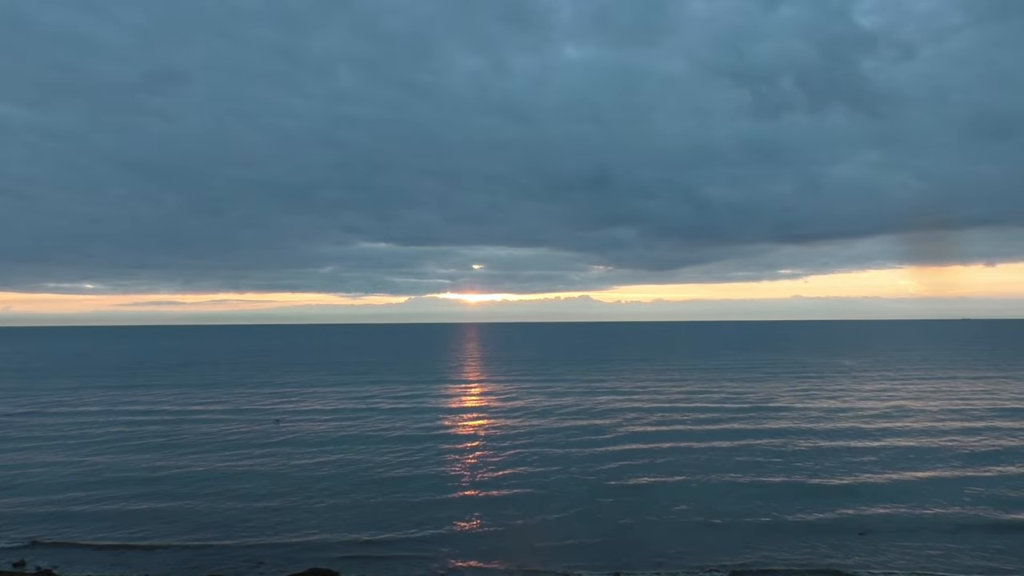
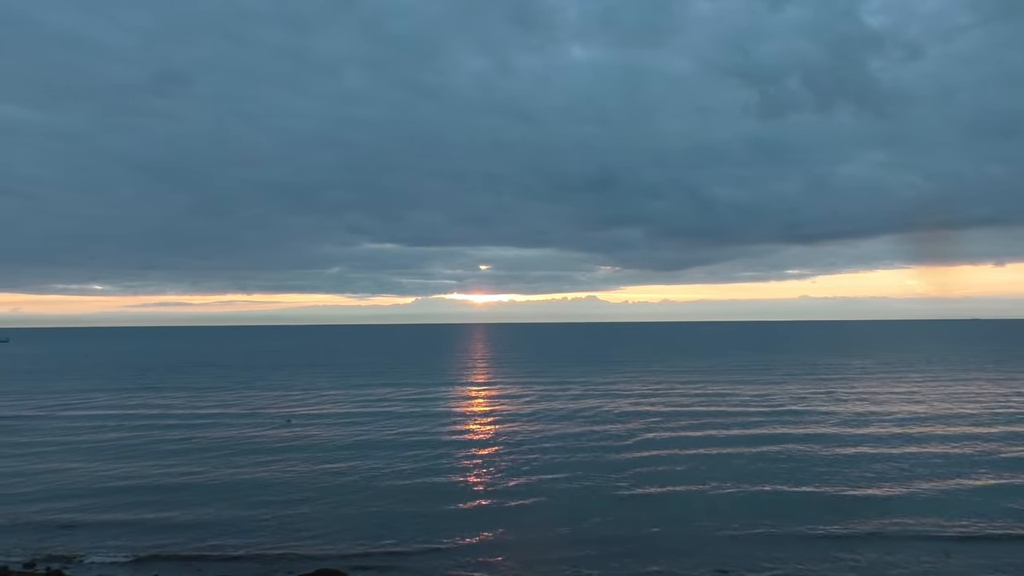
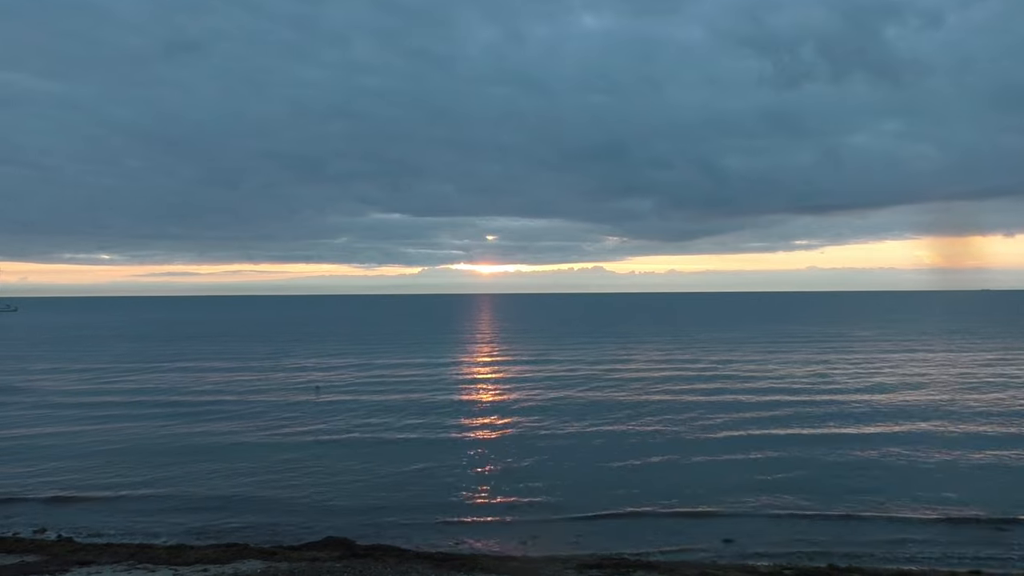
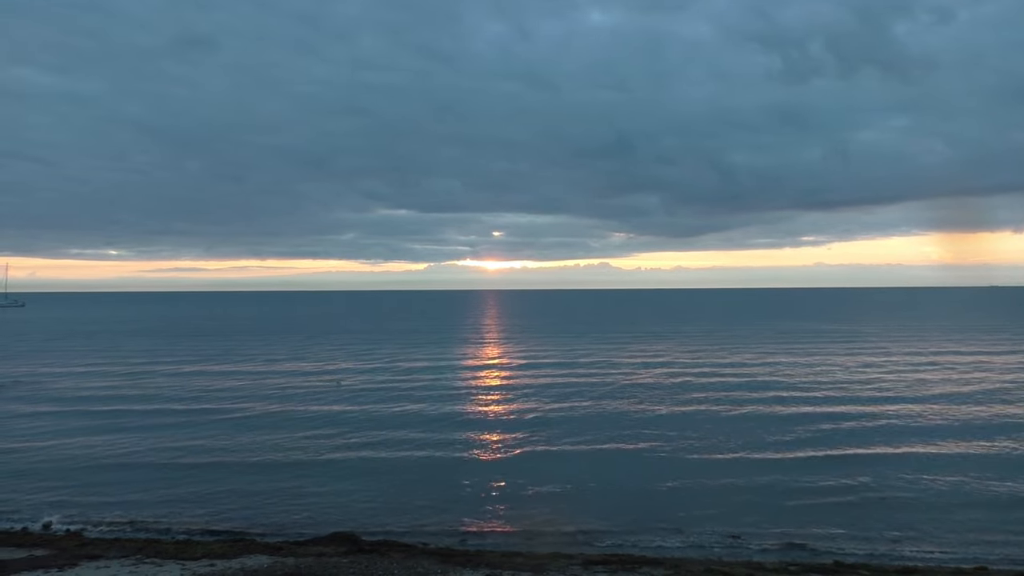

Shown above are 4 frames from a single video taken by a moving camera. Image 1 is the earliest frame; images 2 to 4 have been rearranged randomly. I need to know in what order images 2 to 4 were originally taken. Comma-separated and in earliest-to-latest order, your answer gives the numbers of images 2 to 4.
2, 3, 4
